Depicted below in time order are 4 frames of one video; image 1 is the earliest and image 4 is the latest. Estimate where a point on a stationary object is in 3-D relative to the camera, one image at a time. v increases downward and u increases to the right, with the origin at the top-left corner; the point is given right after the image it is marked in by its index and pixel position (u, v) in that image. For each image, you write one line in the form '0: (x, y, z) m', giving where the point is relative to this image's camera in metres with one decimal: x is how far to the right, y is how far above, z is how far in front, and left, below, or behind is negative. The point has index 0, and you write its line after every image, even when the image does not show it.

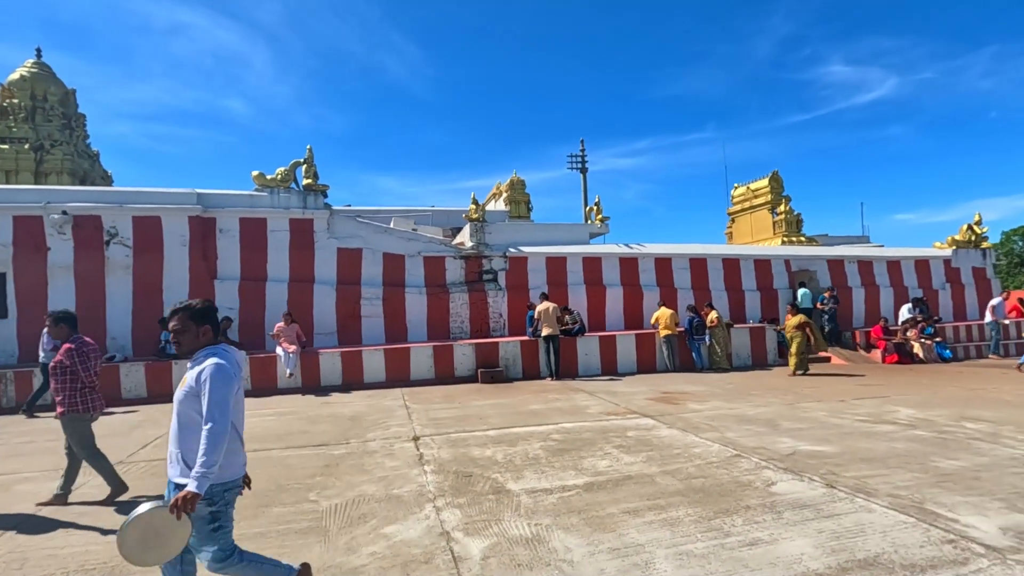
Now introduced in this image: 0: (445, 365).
0: (-1.3, -1.5, +10.5) m
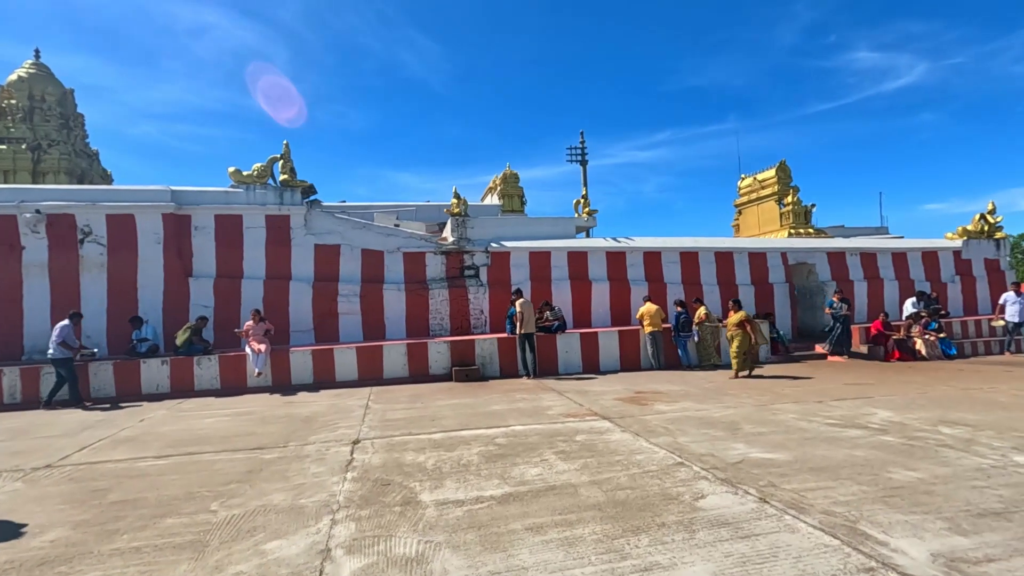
0: (-1.8, -1.5, +10.3) m
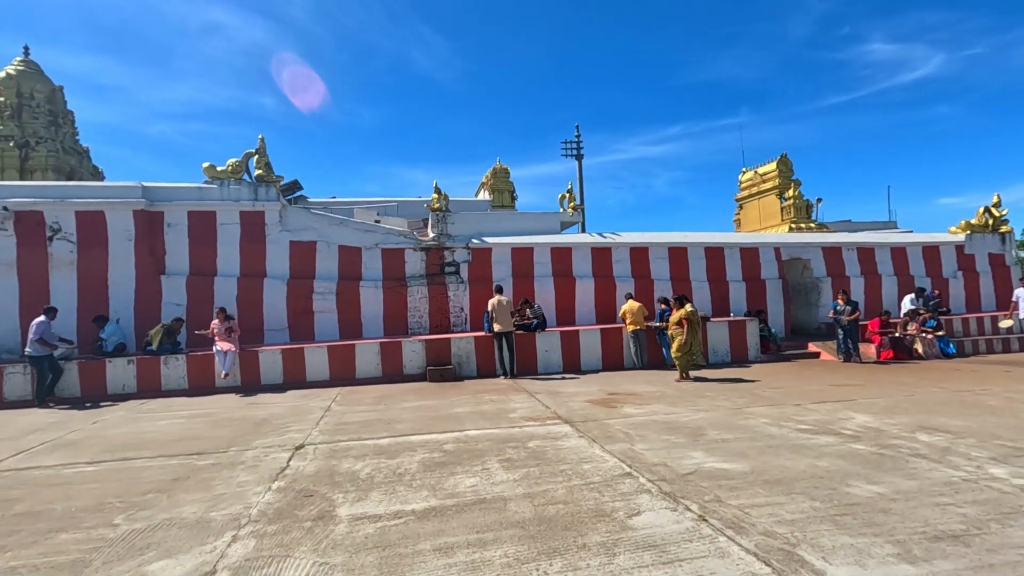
0: (-2.3, -1.4, +10.1) m
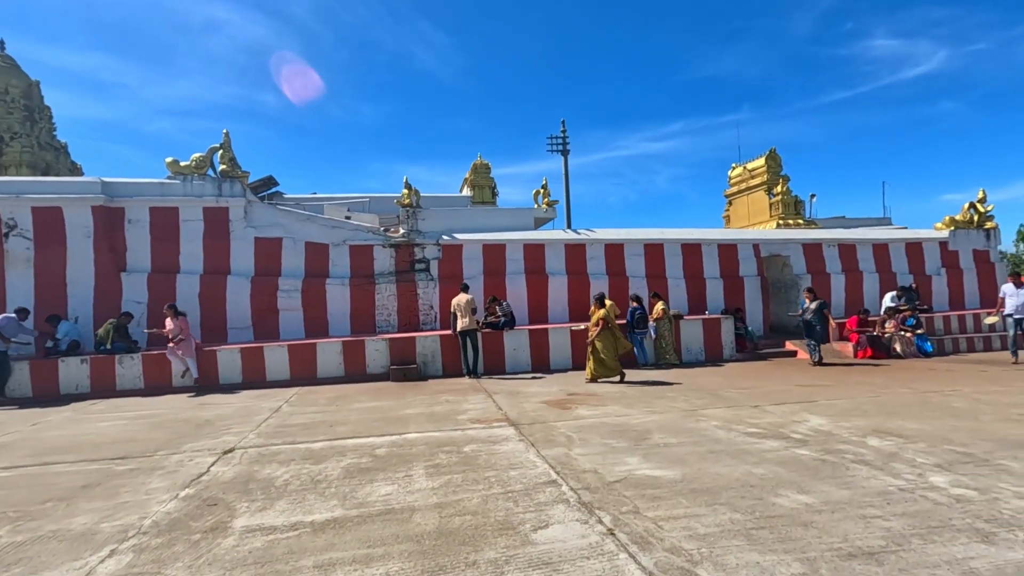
0: (-2.9, -1.4, +9.9) m
